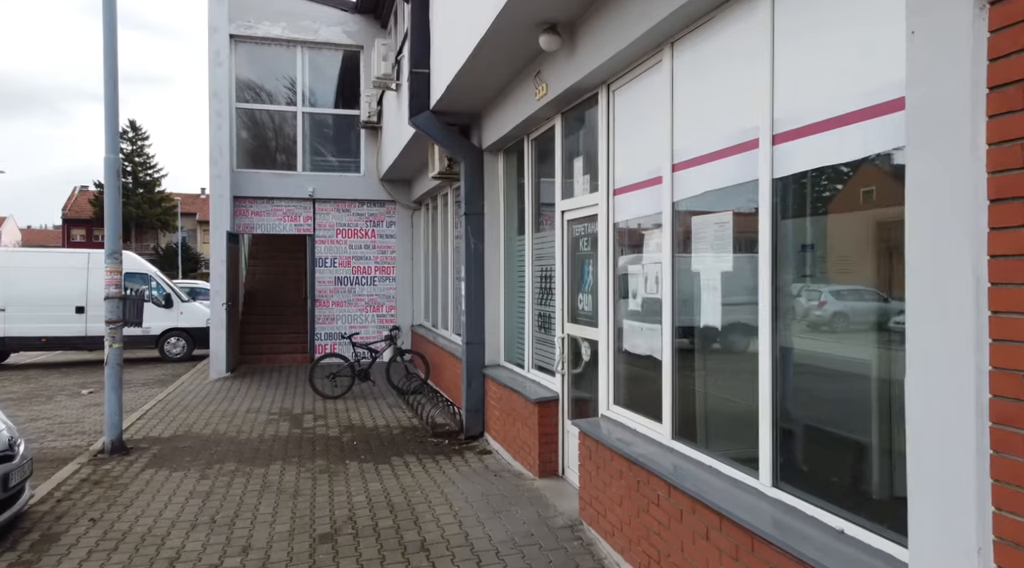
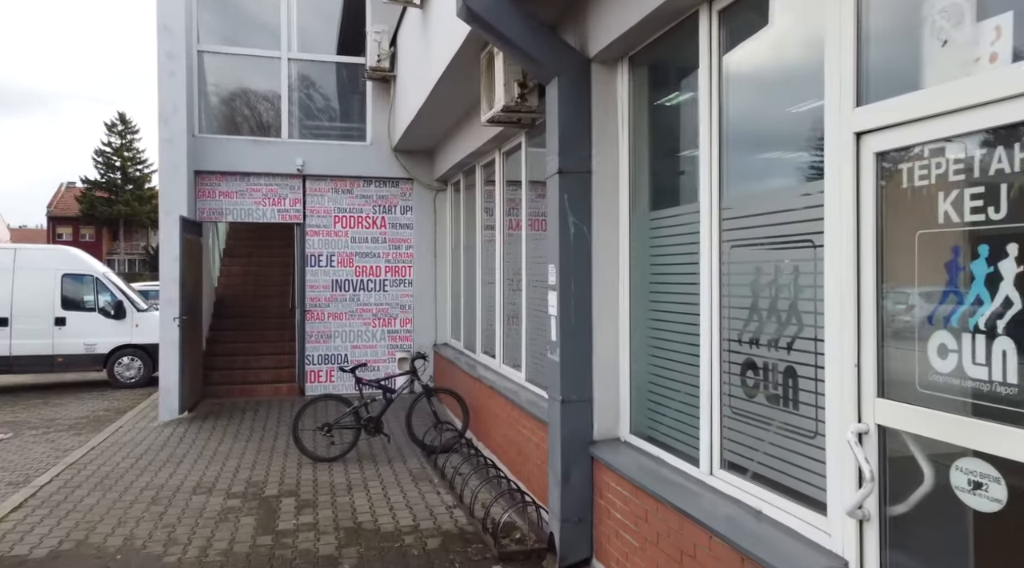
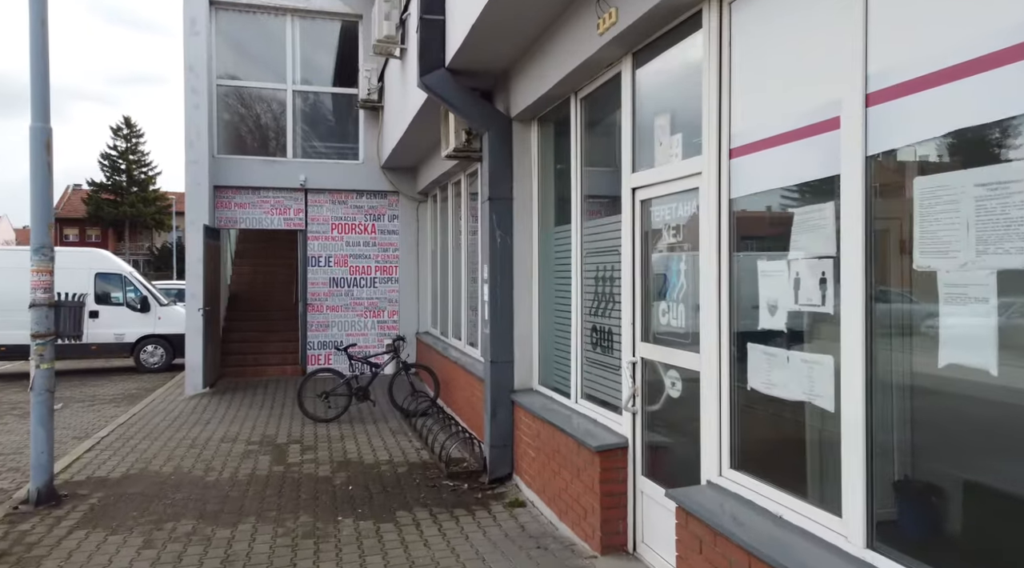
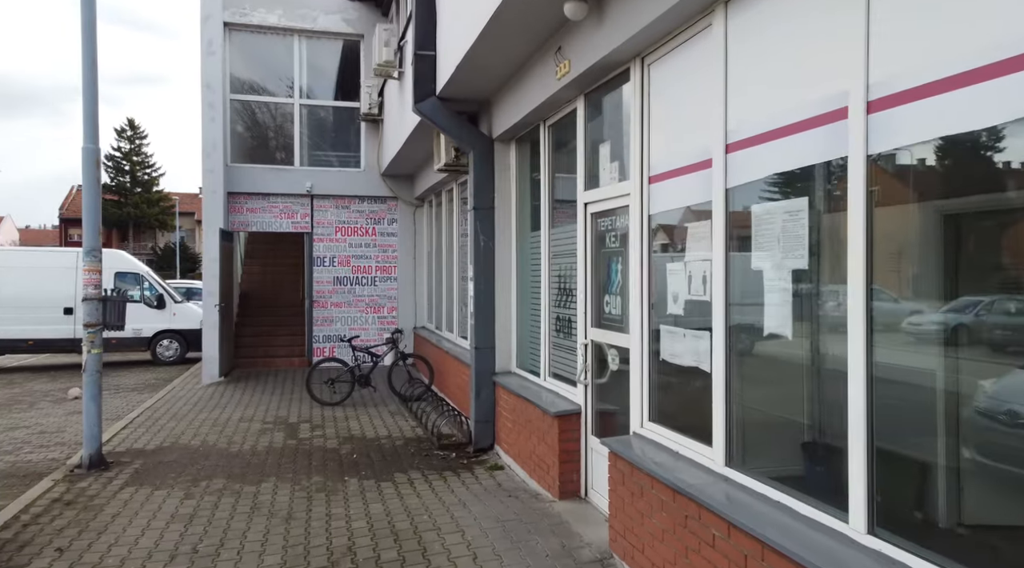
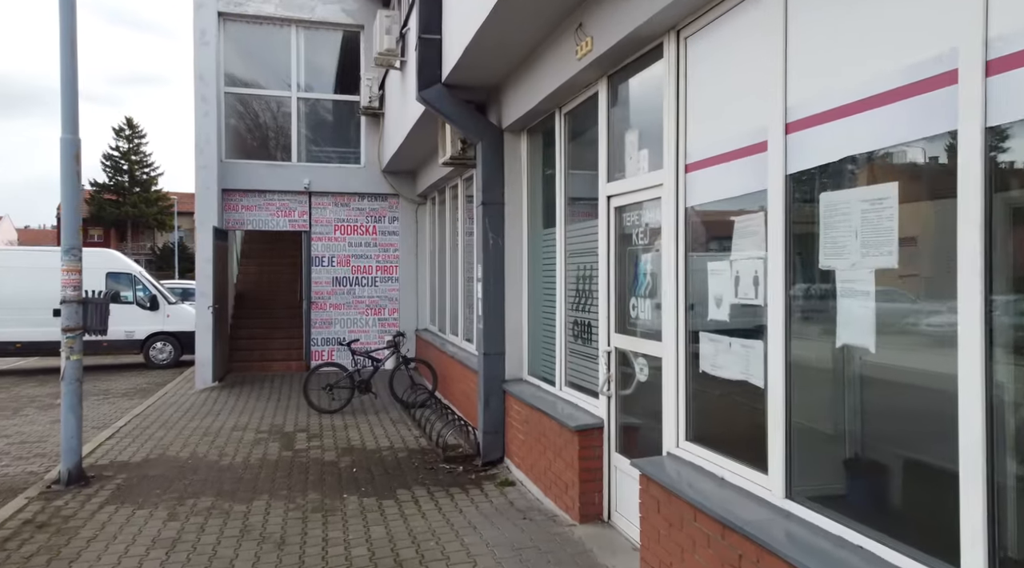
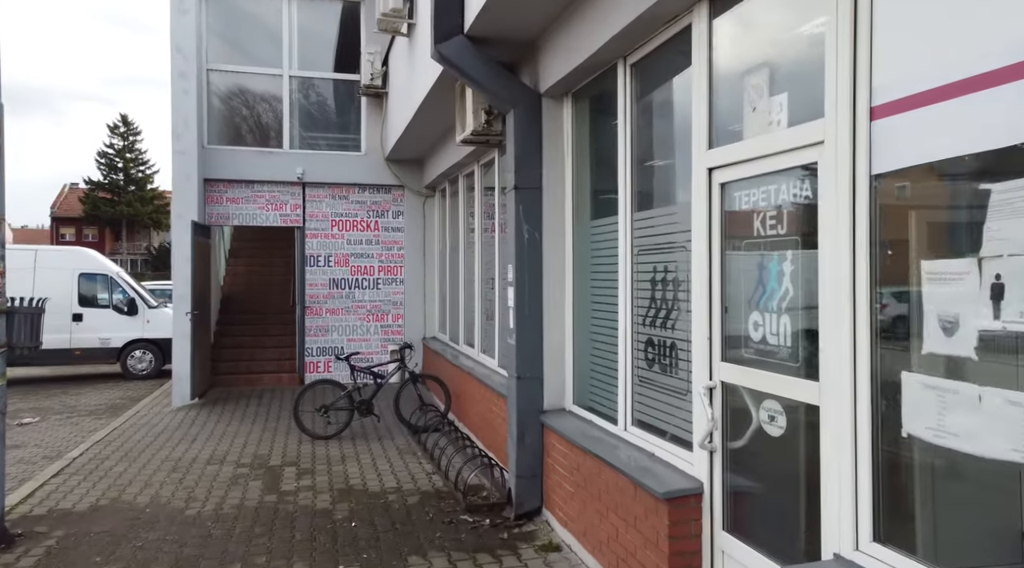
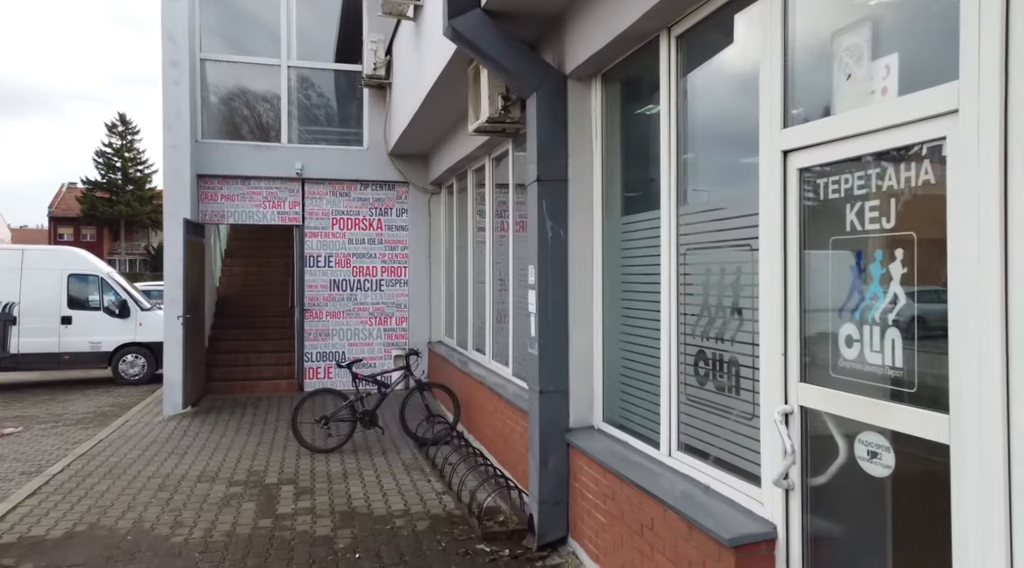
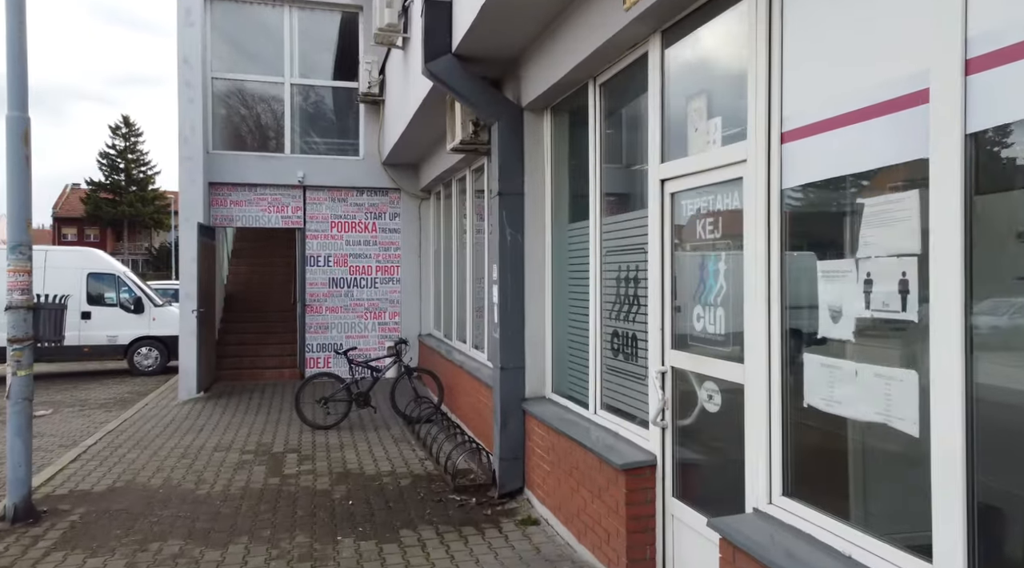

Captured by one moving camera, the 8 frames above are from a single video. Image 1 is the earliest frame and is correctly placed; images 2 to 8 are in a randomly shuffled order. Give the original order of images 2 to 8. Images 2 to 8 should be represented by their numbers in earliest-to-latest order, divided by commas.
4, 5, 3, 8, 6, 7, 2
